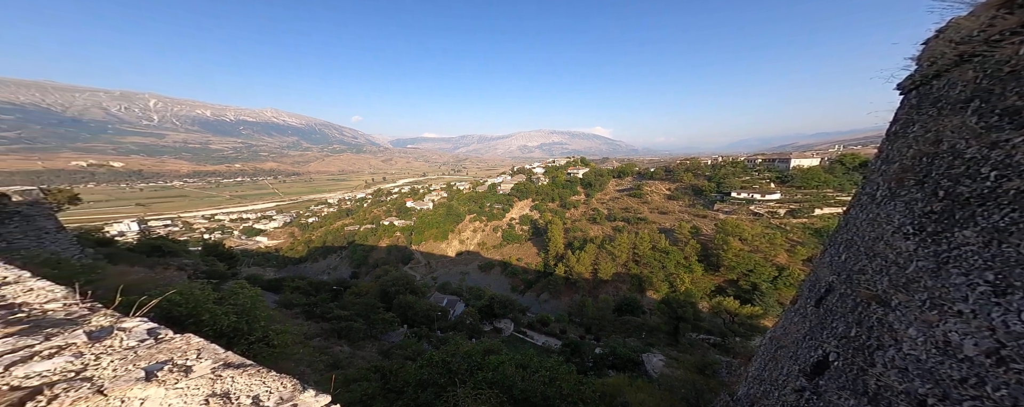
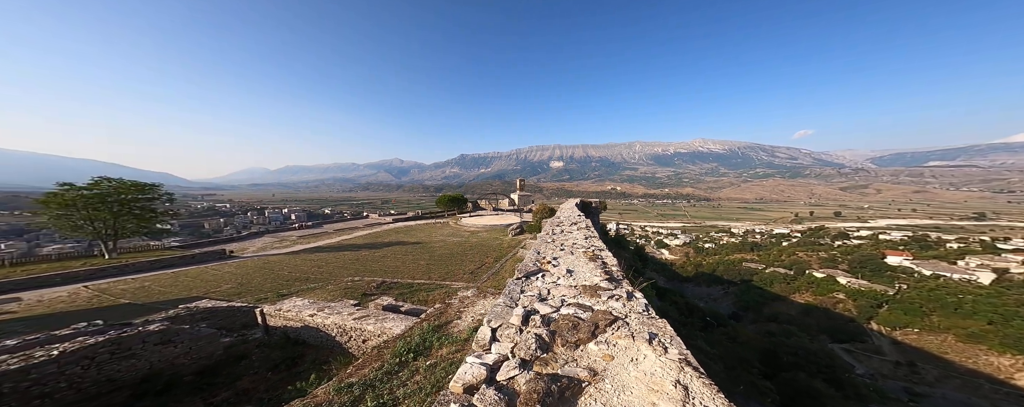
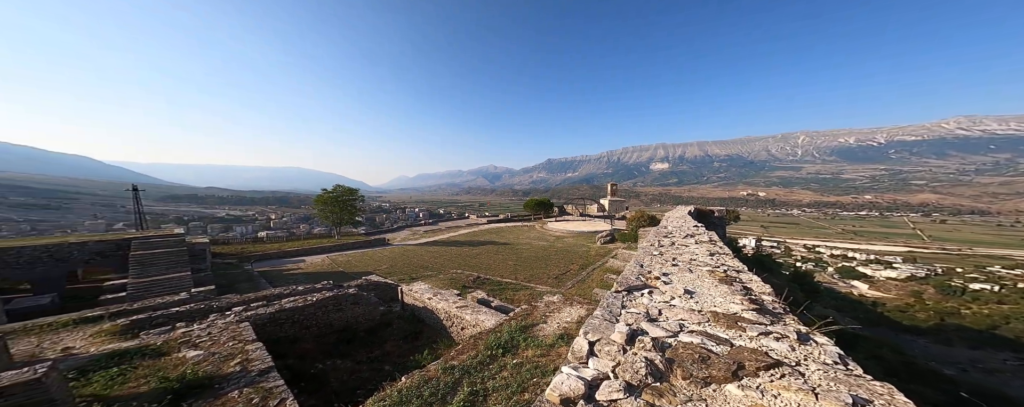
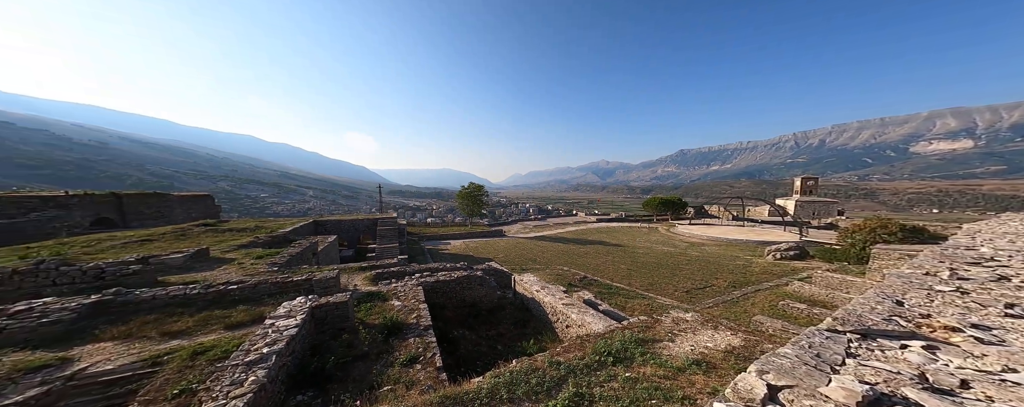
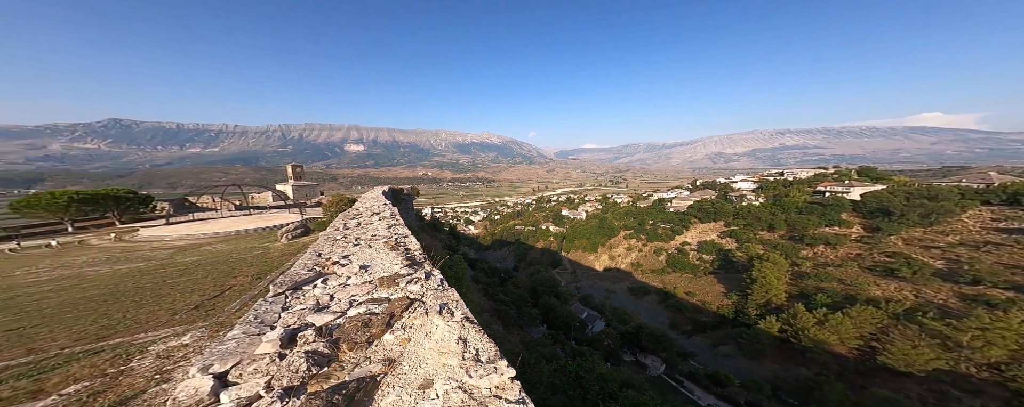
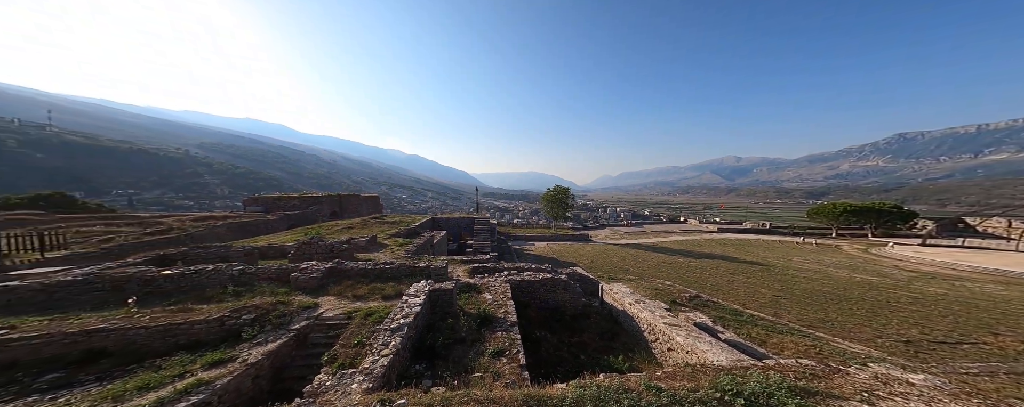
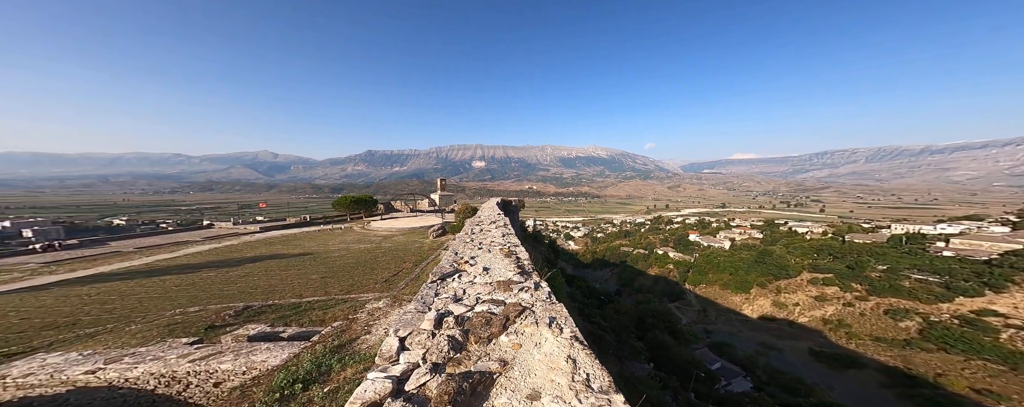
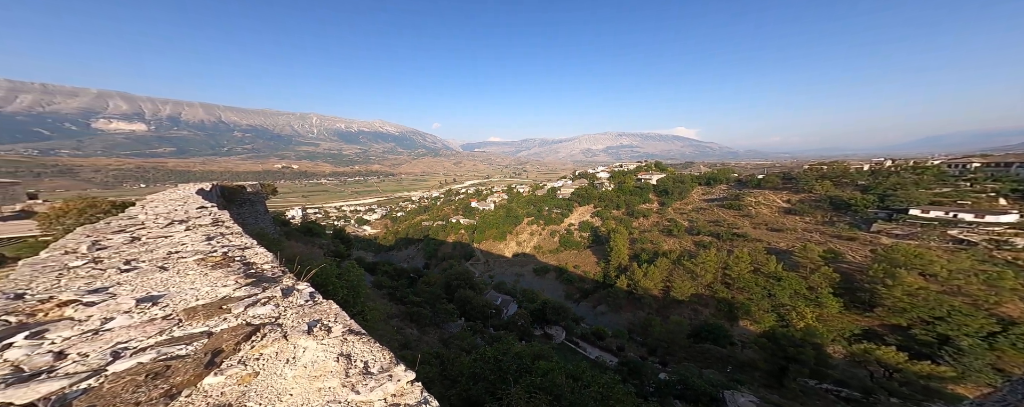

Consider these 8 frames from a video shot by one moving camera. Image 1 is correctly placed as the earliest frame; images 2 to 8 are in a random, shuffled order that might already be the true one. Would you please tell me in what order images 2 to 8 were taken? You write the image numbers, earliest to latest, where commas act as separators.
8, 5, 7, 2, 3, 4, 6
